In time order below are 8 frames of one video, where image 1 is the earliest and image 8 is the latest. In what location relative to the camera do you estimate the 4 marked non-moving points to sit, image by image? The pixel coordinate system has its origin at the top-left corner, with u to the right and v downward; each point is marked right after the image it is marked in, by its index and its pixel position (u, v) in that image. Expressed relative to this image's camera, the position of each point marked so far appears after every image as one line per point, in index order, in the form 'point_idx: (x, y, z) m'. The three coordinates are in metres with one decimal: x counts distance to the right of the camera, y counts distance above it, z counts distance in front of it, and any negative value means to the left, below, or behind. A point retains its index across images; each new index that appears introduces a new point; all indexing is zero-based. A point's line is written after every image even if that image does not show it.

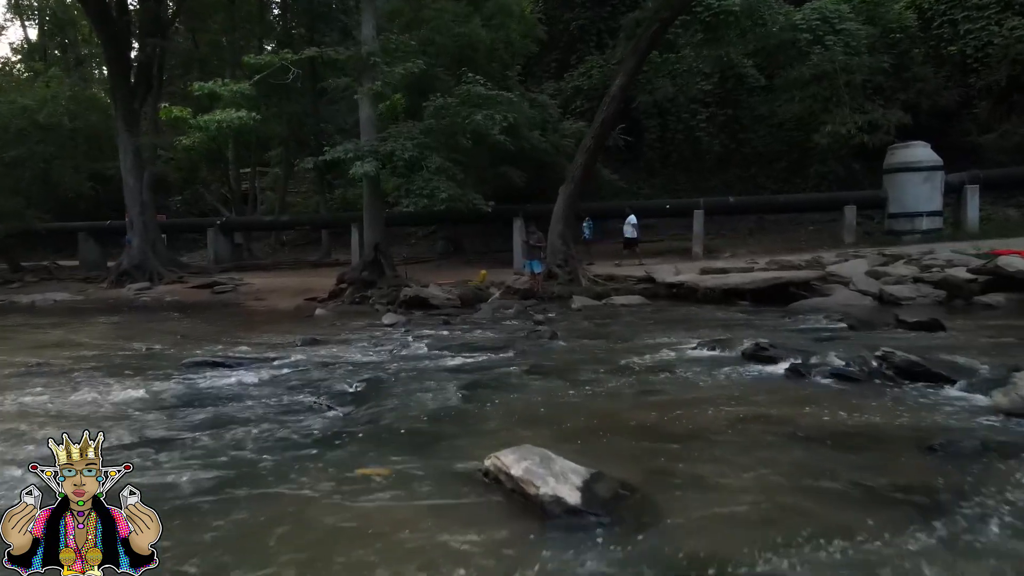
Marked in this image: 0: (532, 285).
0: (+0.5, +0.1, +18.8) m
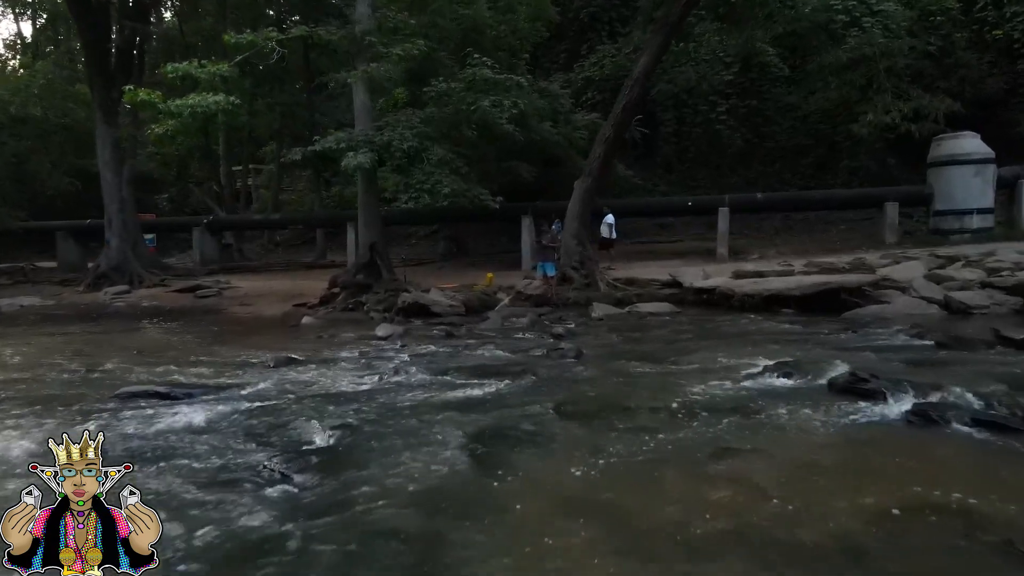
0: (+0.7, 0.0, +16.8) m
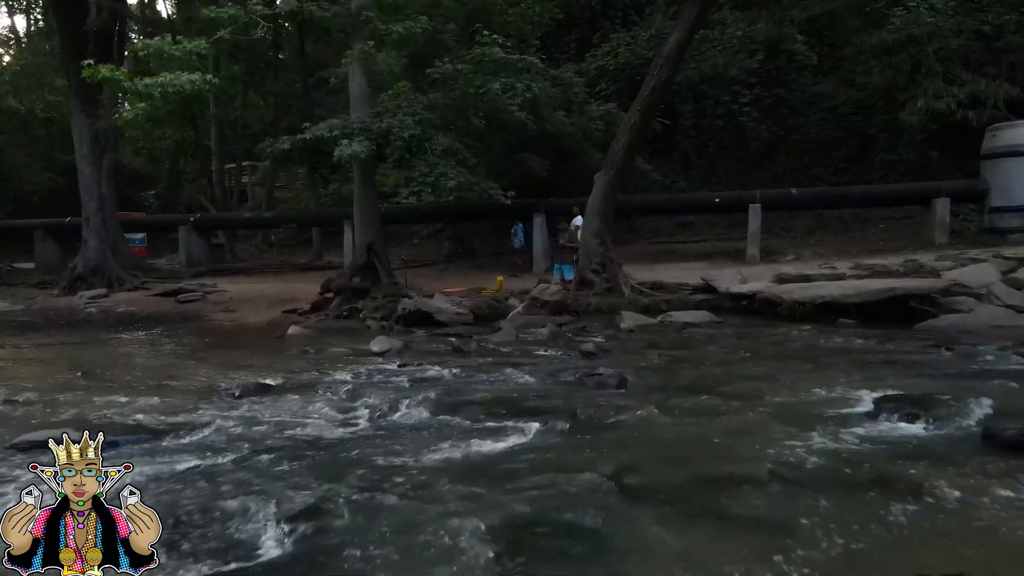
0: (+1.0, -0.1, +15.0) m
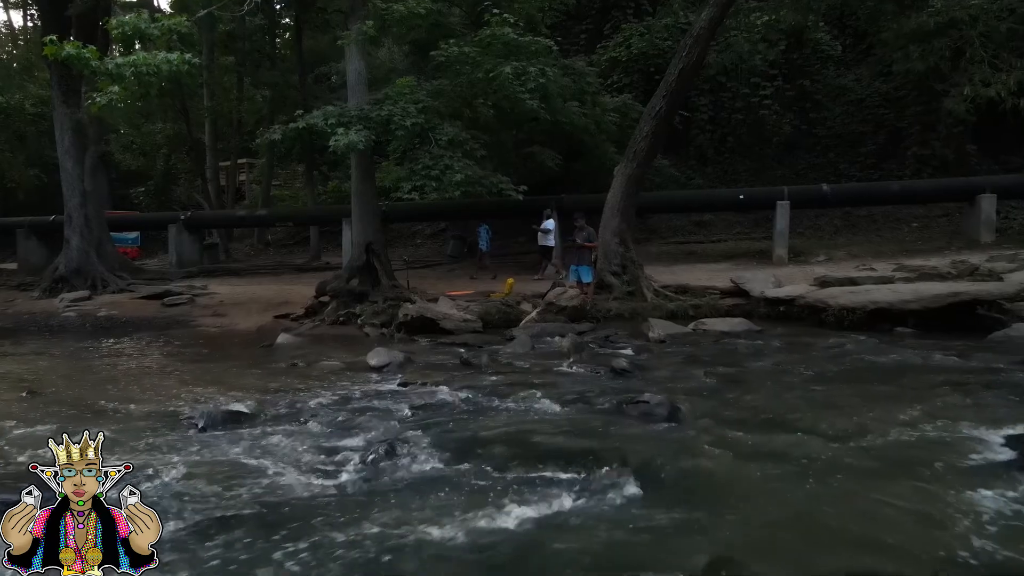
0: (+1.2, -0.2, +13.6) m
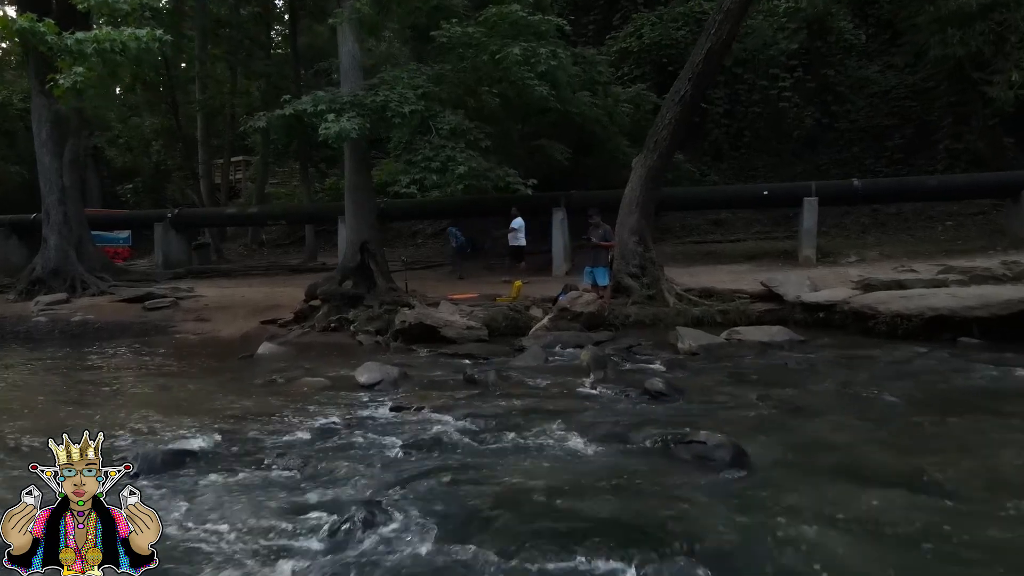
0: (+1.3, -0.2, +12.3) m
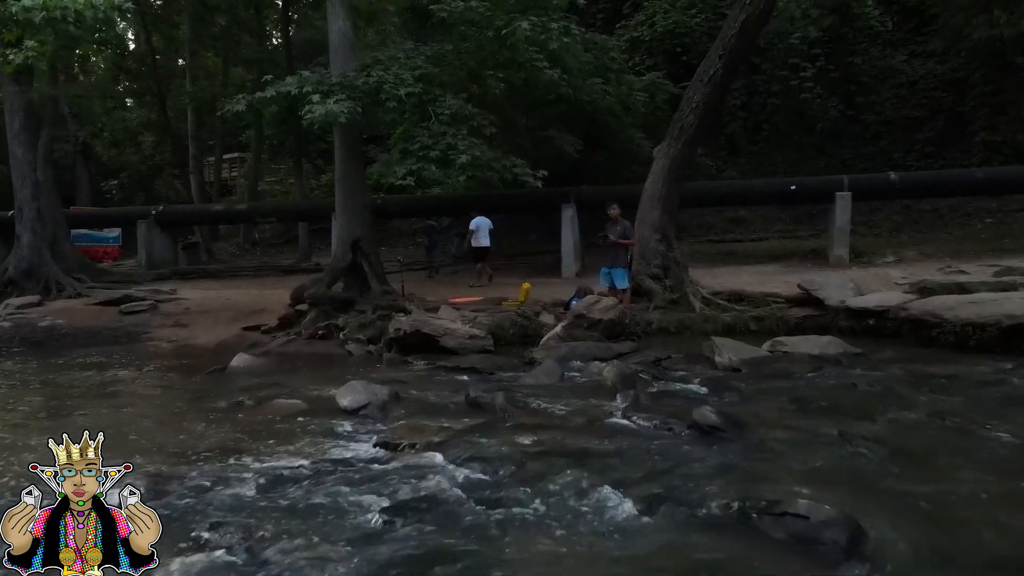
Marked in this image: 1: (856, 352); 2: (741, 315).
0: (+1.4, -0.3, +10.9) m
1: (+3.7, -0.7, +8.7) m
2: (+3.2, -0.4, +11.1) m
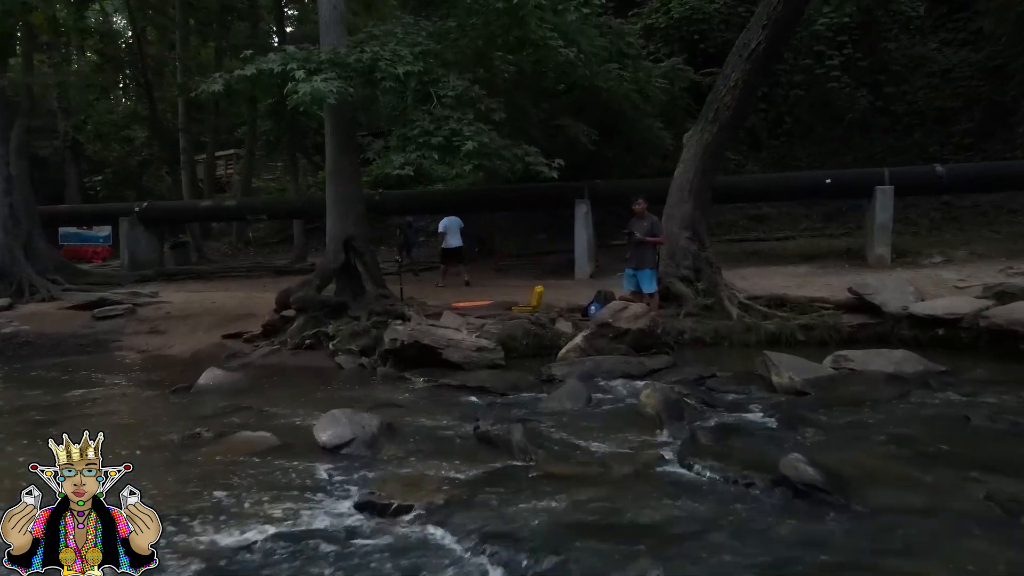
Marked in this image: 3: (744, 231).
0: (+1.6, -0.3, +9.5) m
1: (+3.8, -0.7, +7.3) m
2: (+3.3, -0.4, +9.8) m
3: (+5.6, +1.4, +19.3) m
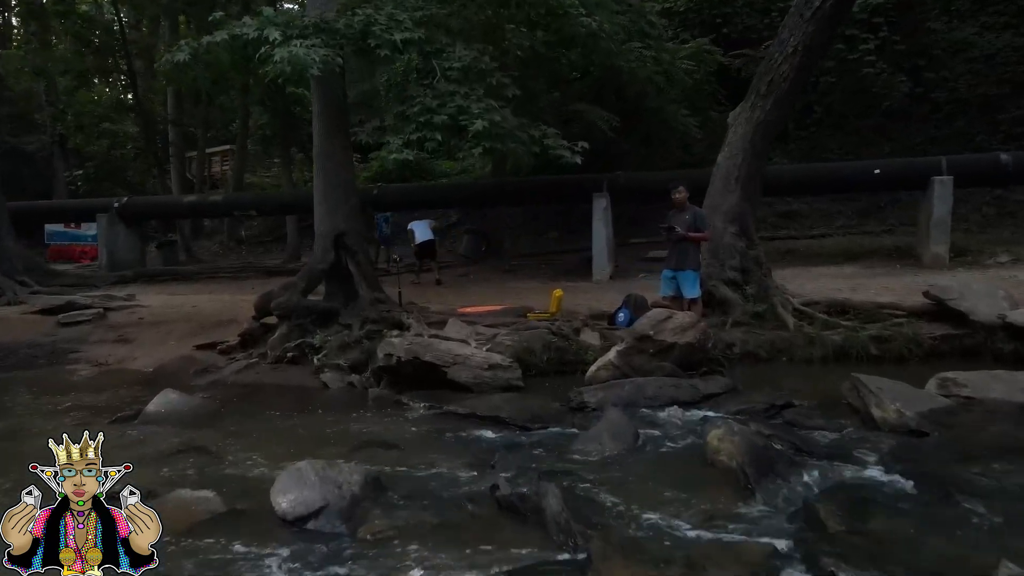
0: (+1.8, -0.4, +7.9) m
1: (+4.0, -0.8, +5.7) m
2: (+3.5, -0.5, +8.2) m
3: (+5.8, +1.3, +17.8) m
